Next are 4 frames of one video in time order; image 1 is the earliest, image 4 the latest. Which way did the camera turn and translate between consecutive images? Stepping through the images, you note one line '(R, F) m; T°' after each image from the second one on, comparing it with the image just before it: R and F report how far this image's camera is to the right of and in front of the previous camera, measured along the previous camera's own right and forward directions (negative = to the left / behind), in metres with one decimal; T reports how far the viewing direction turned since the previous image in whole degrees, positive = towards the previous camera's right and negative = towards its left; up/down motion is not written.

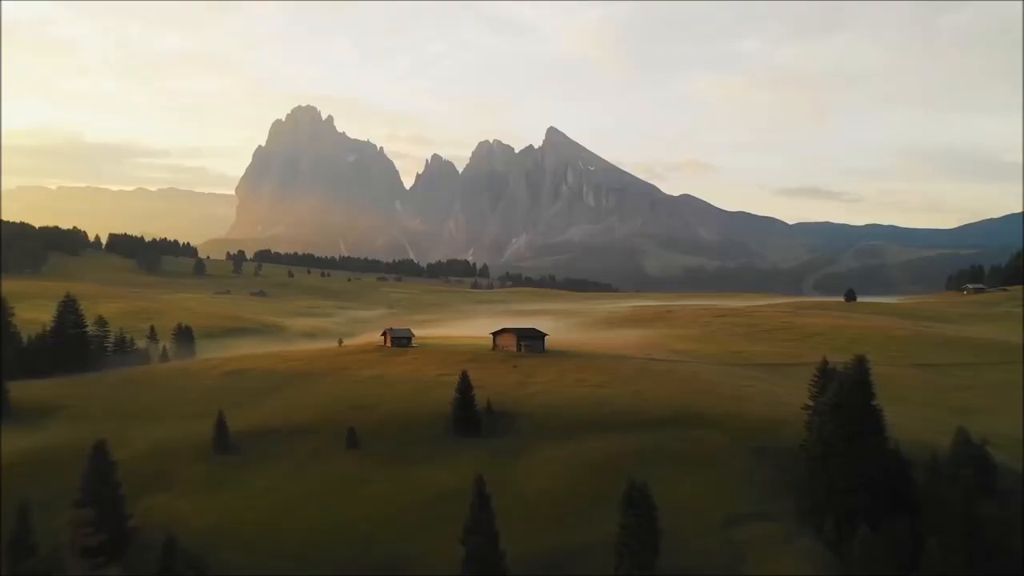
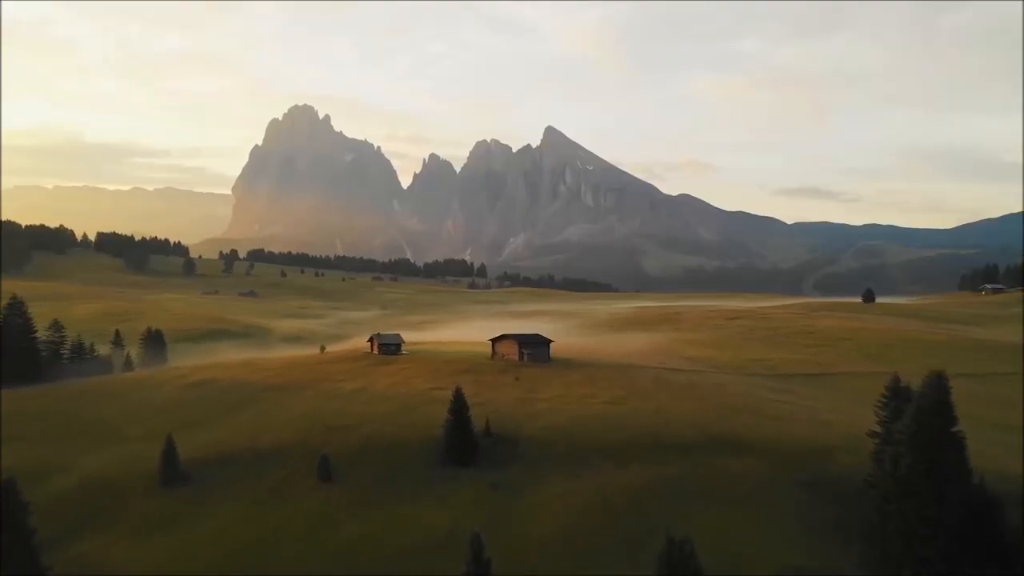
(-0.1, +3.1) m; 0°
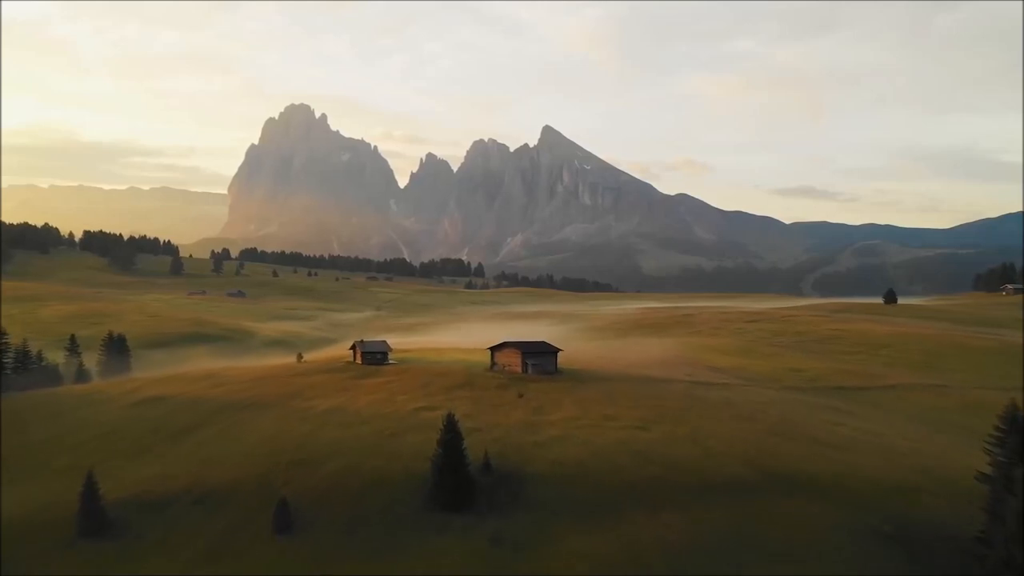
(-0.2, +3.3) m; 0°
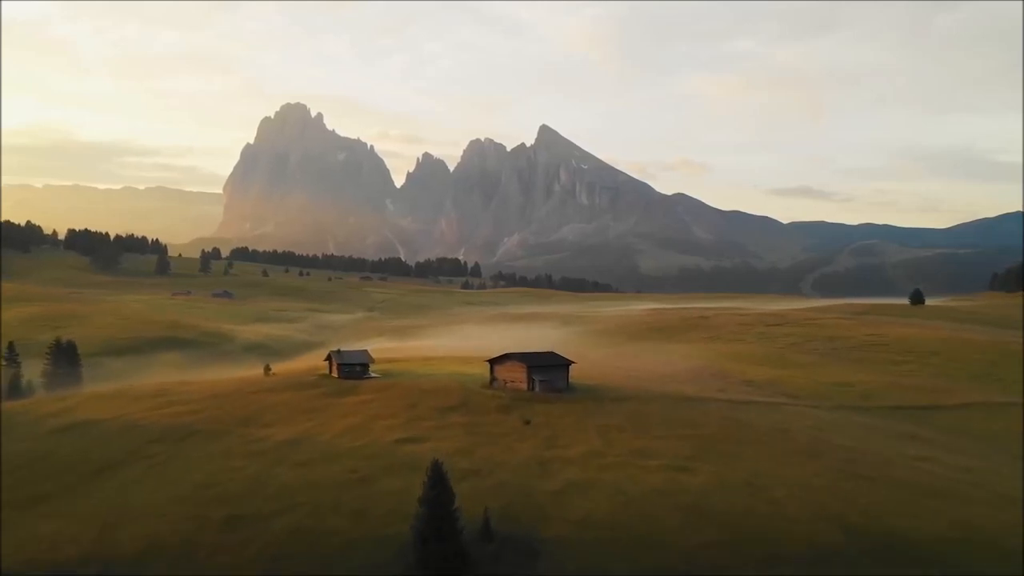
(-0.2, +3.5) m; 0°
